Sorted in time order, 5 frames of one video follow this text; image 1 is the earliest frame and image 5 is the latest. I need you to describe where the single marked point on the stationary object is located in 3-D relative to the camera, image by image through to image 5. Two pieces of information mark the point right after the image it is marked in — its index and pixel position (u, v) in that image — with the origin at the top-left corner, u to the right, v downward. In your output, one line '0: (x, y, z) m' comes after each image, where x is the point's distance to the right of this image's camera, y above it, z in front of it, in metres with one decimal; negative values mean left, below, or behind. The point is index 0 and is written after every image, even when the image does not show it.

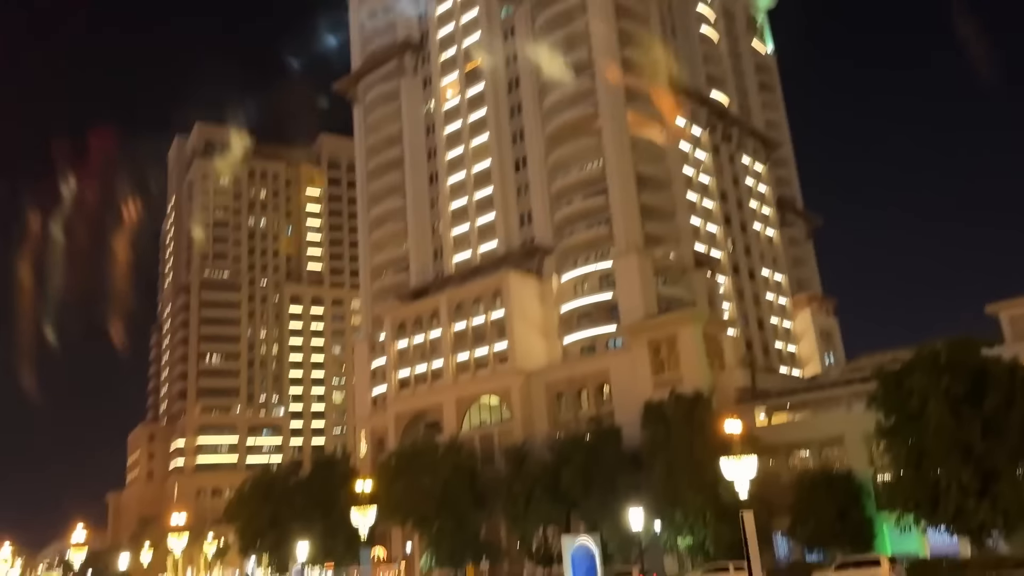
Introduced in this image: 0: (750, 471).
0: (+5.6, -4.3, +11.1) m
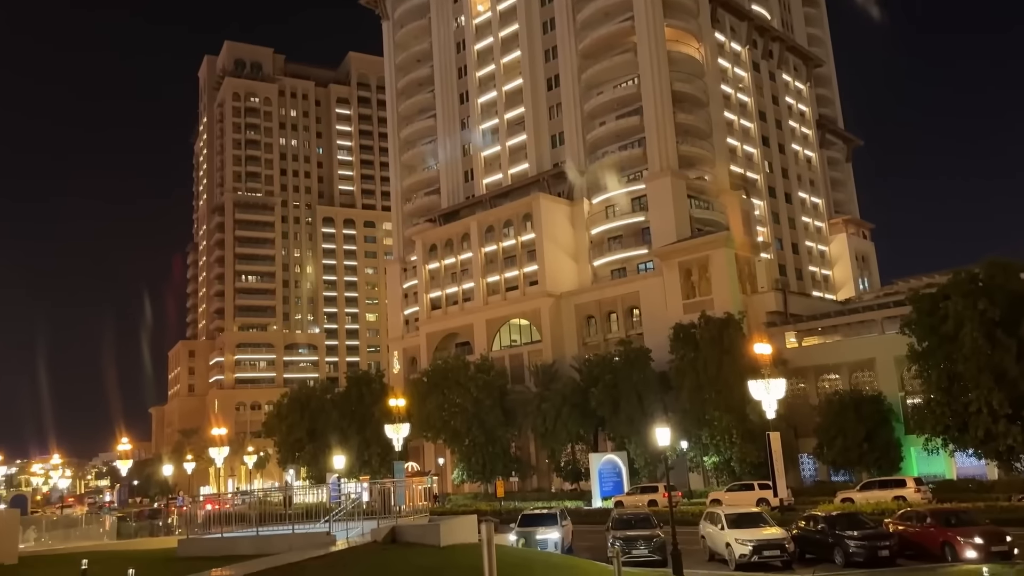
0: (+6.4, -2.5, +11.1) m
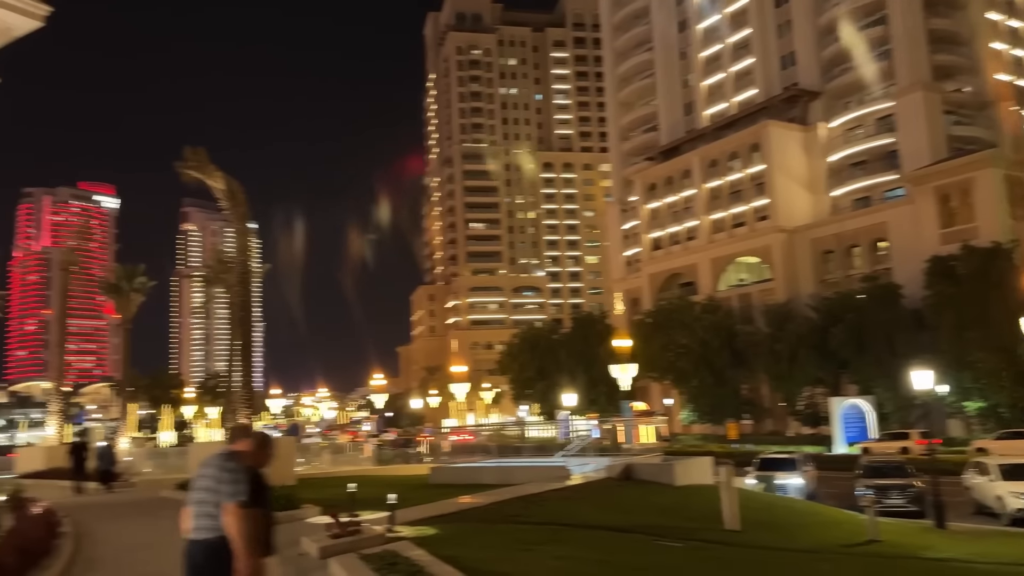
0: (+11.6, -0.9, +9.8) m
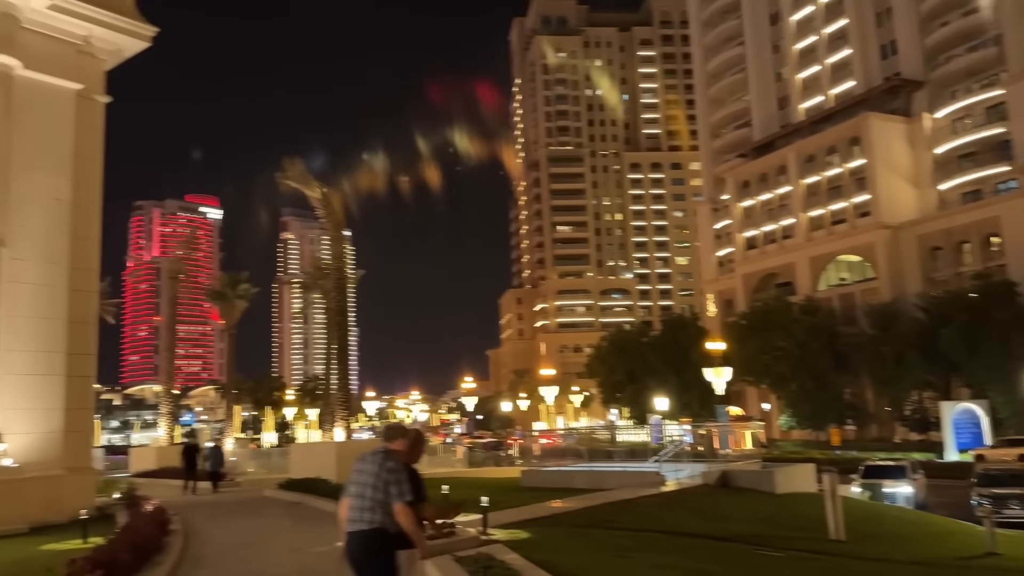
0: (+13.7, -0.8, +9.0) m
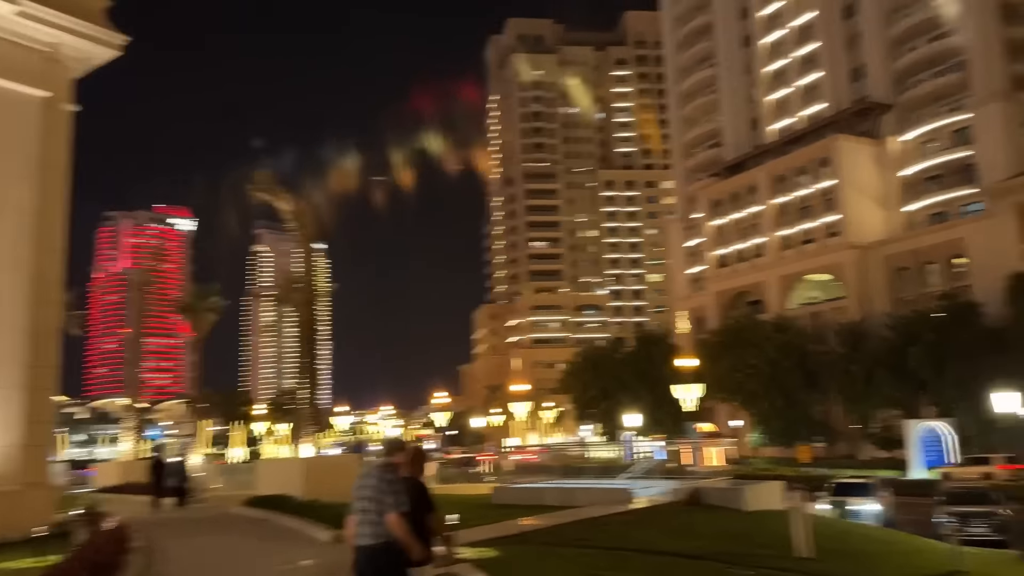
0: (+13.1, -1.2, +9.3) m
